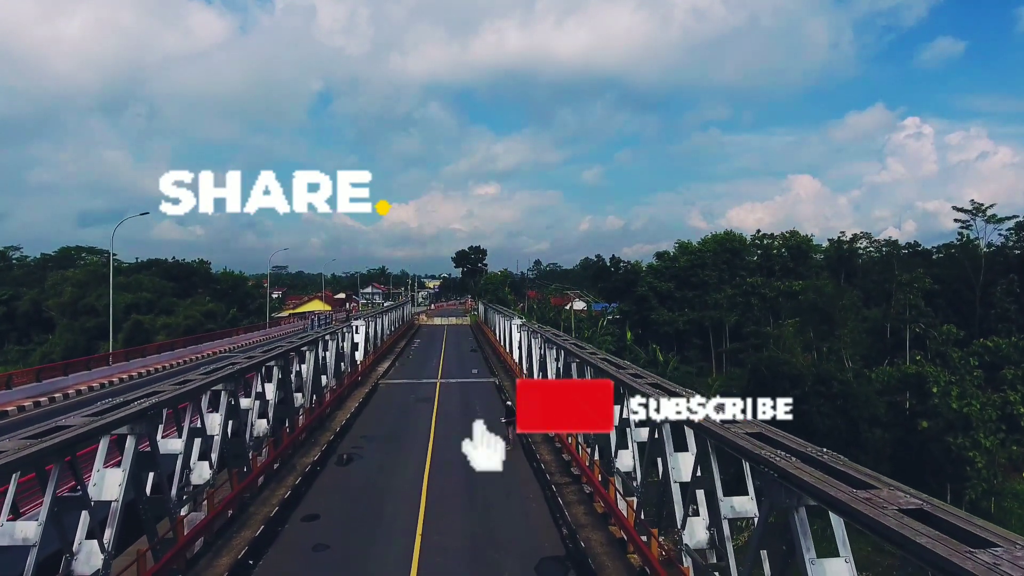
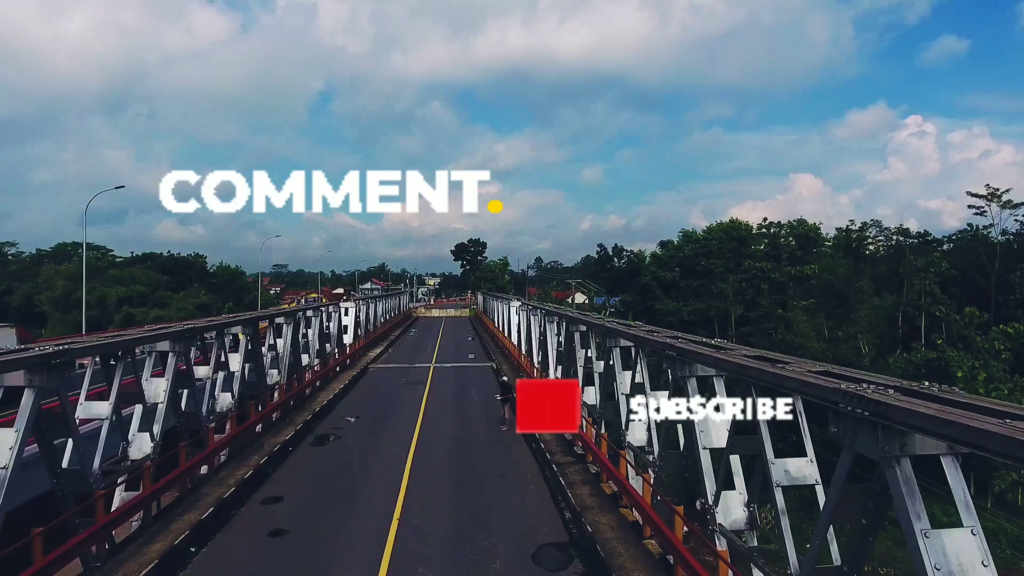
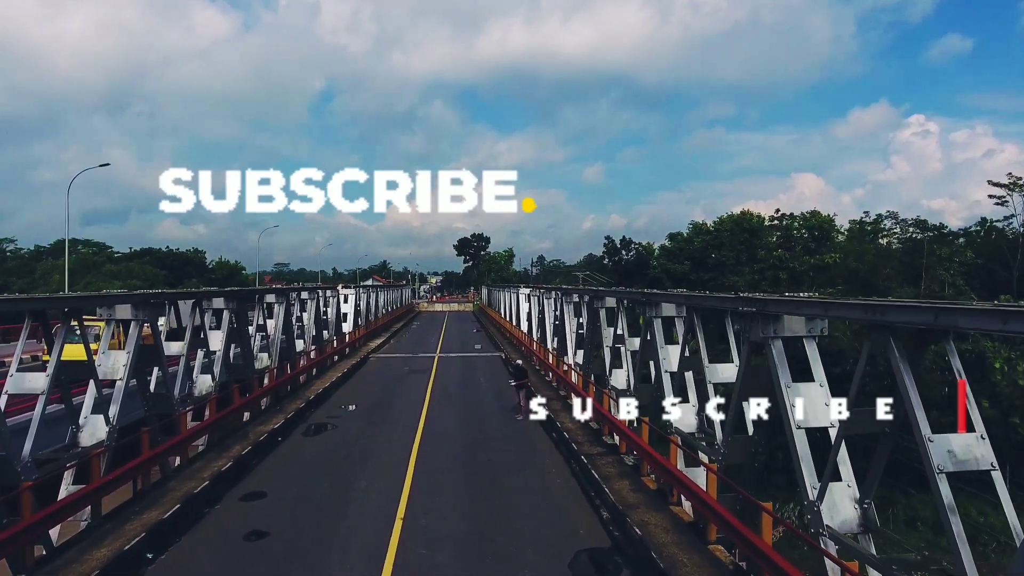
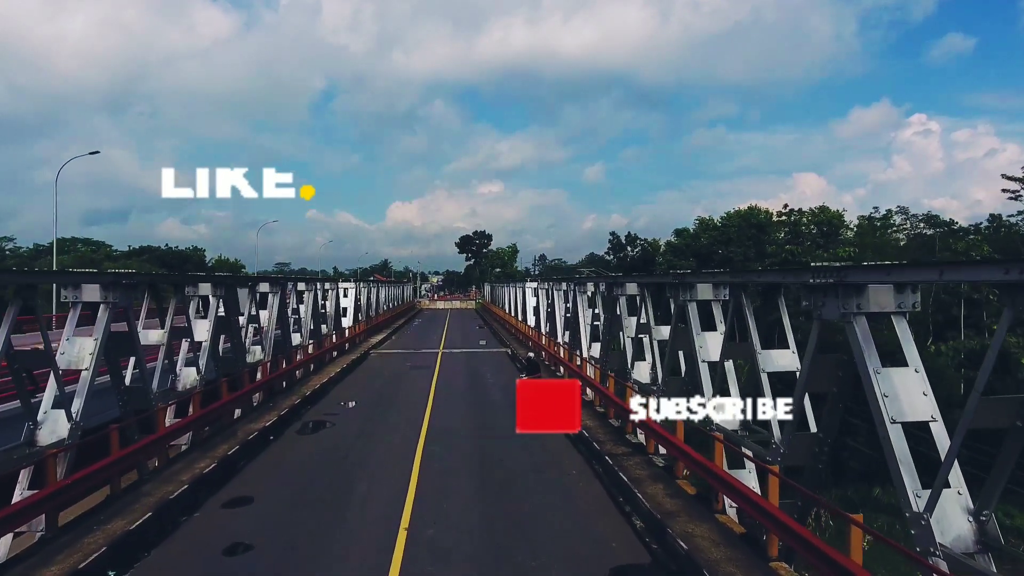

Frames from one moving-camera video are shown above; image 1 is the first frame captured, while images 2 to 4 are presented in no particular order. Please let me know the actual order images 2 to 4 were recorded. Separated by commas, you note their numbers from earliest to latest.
2, 3, 4
